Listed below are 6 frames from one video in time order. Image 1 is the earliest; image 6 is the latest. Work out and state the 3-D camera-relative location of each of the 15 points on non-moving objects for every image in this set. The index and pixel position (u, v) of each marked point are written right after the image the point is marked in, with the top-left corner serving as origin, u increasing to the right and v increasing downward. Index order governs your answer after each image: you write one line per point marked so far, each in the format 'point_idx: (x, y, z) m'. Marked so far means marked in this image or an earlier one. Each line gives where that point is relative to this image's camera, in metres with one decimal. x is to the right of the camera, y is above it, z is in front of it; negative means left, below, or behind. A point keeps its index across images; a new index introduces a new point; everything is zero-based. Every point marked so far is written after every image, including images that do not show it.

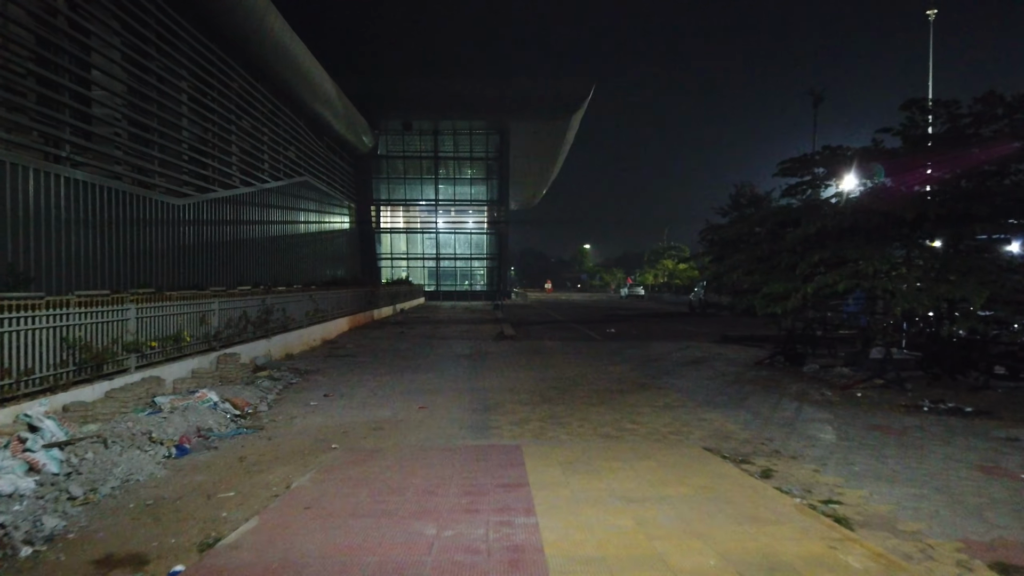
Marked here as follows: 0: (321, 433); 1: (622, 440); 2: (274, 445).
0: (-2.4, -1.8, +9.1) m
1: (+1.3, -1.8, +8.4) m
2: (-2.8, -1.8, +8.4) m
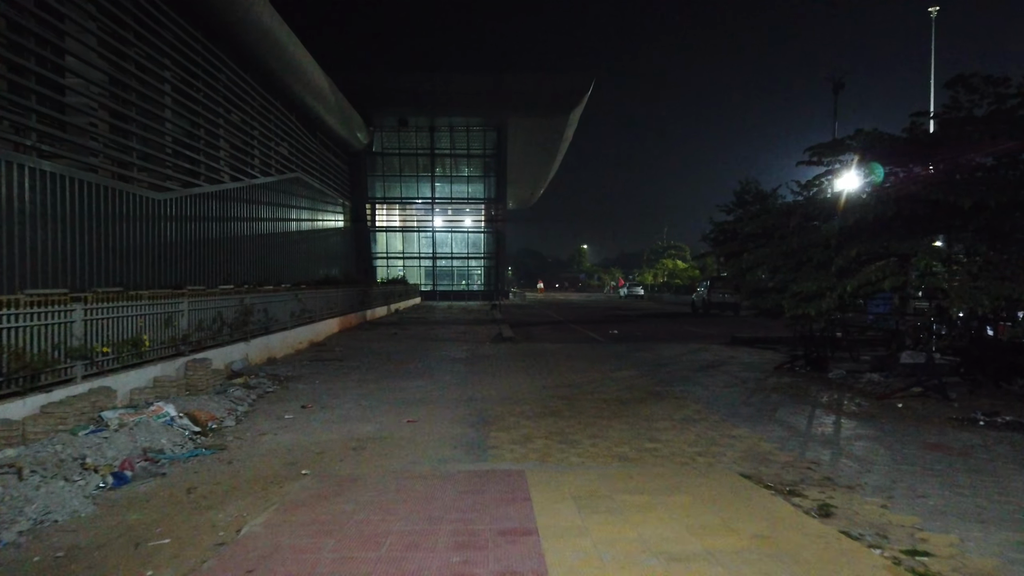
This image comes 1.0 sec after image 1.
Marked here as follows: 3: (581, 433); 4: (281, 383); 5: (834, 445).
0: (-2.4, -1.8, +7.9) m
1: (+1.3, -1.8, +7.2) m
2: (-2.7, -1.8, +7.1) m
3: (+0.8, -1.7, +8.7) m
4: (-4.1, -1.7, +12.9) m
5: (+3.6, -1.8, +8.1) m
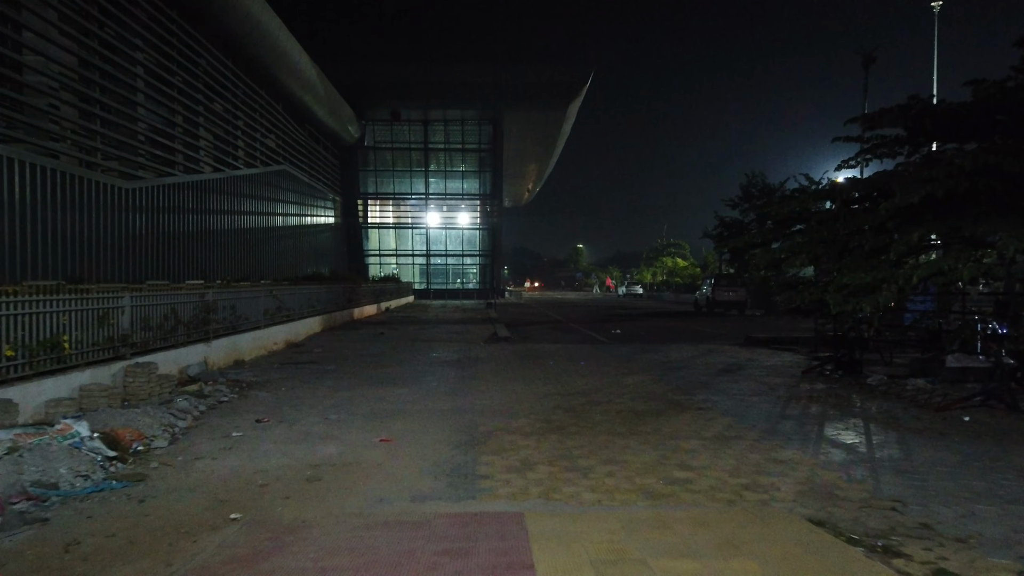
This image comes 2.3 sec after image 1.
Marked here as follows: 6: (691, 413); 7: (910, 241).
0: (-2.4, -1.7, +6.2) m
1: (+1.3, -1.7, +5.5) m
2: (-2.8, -1.7, +5.5) m
3: (+0.8, -1.6, +7.0) m
4: (-4.2, -1.6, +11.2) m
5: (+3.6, -1.7, +6.5) m
6: (+2.3, -1.6, +9.4) m
7: (+4.8, +0.6, +8.9) m
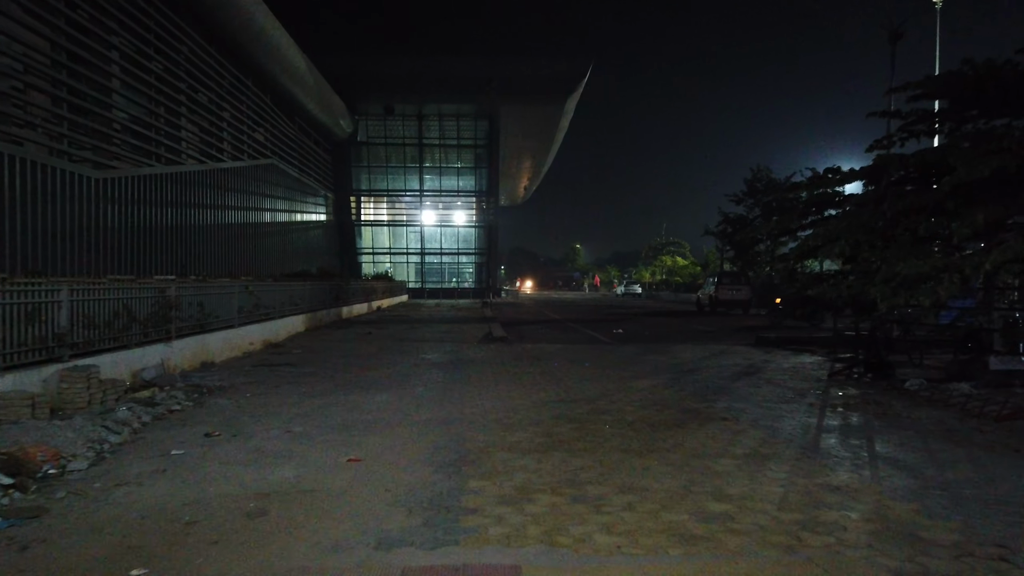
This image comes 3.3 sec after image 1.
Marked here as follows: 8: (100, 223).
0: (-2.5, -1.6, +4.9) m
1: (+1.2, -1.6, +4.2) m
2: (-2.8, -1.6, +4.2) m
3: (+0.7, -1.5, +5.7) m
4: (-4.2, -1.5, +9.9) m
5: (+3.5, -1.6, +5.2) m
6: (+2.3, -1.5, +8.1) m
7: (+4.8, +0.7, +7.6) m
8: (-10.9, +1.7, +19.1) m
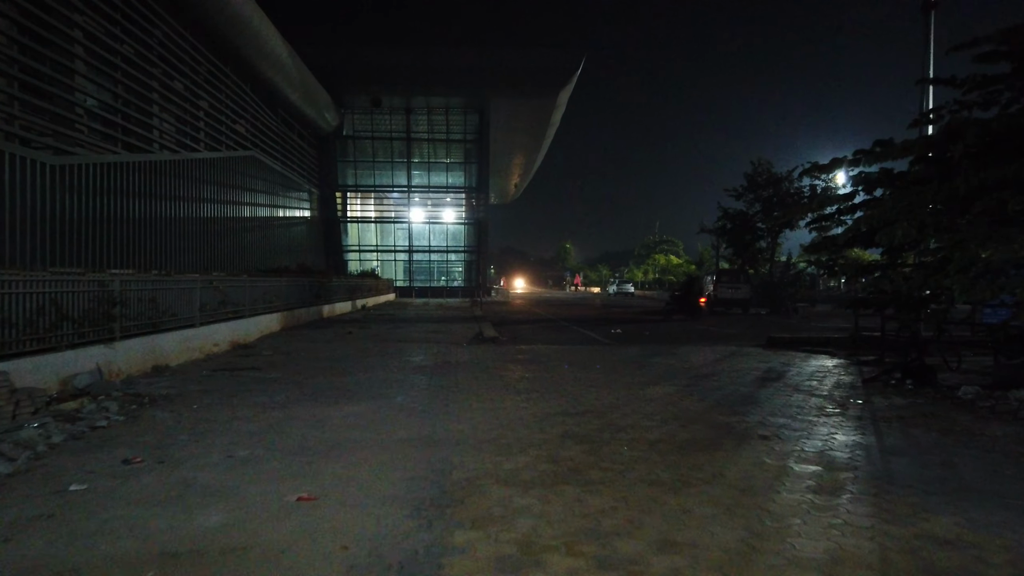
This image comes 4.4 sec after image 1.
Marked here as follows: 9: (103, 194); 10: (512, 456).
0: (-2.5, -1.5, +3.4) m
1: (+1.2, -1.5, +2.8) m
2: (-2.8, -1.5, +2.7) m
3: (+0.7, -1.5, +4.3) m
4: (-4.3, -1.4, +8.4) m
5: (+3.6, -1.5, +3.8) m
6: (+2.2, -1.4, +6.7) m
7: (+4.8, +0.7, +6.2) m
8: (-11.1, +1.8, +17.4) m
9: (-11.3, +2.6, +19.4) m
10: (0.0, -1.4, +6.1) m
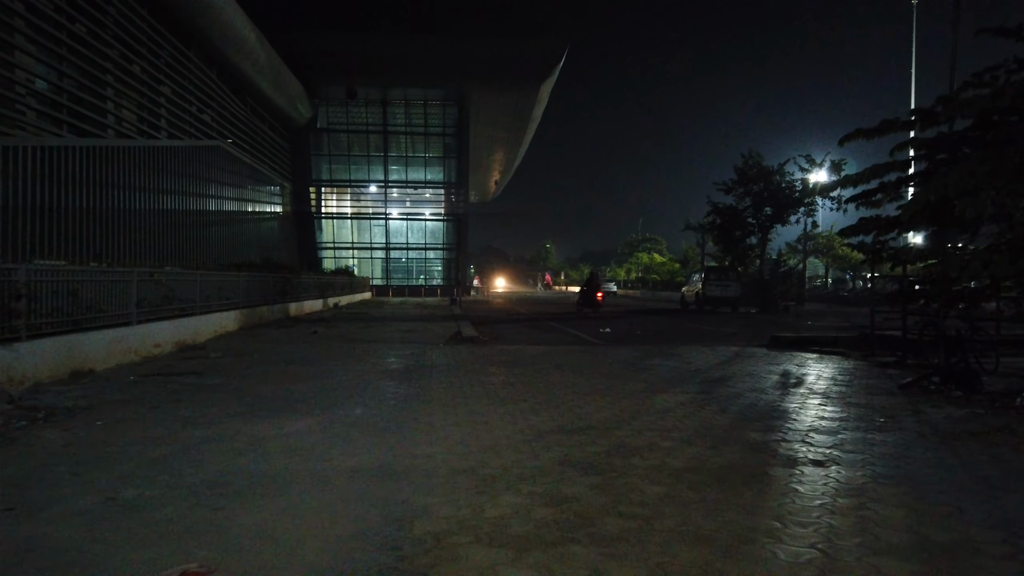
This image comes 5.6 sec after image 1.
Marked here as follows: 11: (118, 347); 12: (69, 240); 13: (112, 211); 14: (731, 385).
0: (-2.5, -1.4, +1.8) m
1: (+1.2, -1.4, +1.3) m
2: (-2.8, -1.4, +1.0) m
3: (+0.7, -1.3, +2.7) m
4: (-4.4, -1.3, +6.7) m
5: (+3.5, -1.4, +2.3) m
6: (+2.1, -1.3, +5.2) m
7: (+4.7, +0.8, +4.8) m
8: (-11.5, +1.9, +15.6) m
9: (-11.7, +2.7, +17.6) m
10: (-0.1, -1.3, +4.5) m
11: (-6.1, -0.9, +11.2) m
12: (-11.7, +1.2, +17.4) m
13: (-12.0, +2.2, +20.2) m
14: (+2.9, -1.3, +9.7) m
